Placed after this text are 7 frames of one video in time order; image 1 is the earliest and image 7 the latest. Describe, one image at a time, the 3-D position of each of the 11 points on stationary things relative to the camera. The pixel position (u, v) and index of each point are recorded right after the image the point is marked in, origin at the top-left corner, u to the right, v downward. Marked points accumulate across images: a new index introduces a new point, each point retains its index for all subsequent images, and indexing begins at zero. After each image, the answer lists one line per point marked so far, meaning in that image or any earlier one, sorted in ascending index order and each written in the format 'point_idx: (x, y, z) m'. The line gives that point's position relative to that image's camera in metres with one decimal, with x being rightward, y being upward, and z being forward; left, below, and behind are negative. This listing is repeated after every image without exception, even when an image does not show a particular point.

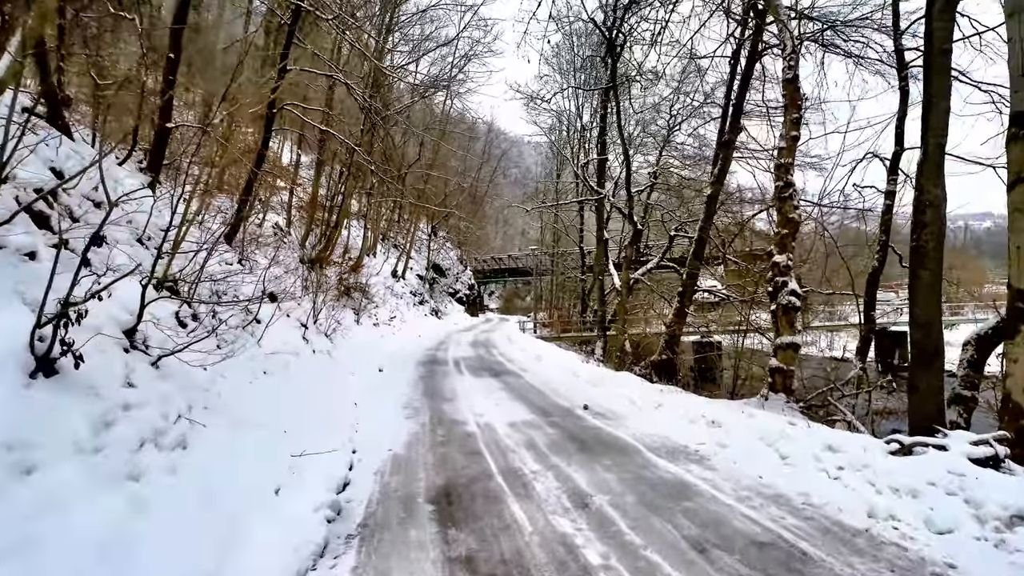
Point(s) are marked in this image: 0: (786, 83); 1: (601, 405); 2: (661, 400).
0: (+4.1, +3.1, +7.8) m
1: (+1.1, -1.4, +6.1) m
2: (+1.7, -1.3, +5.9) m
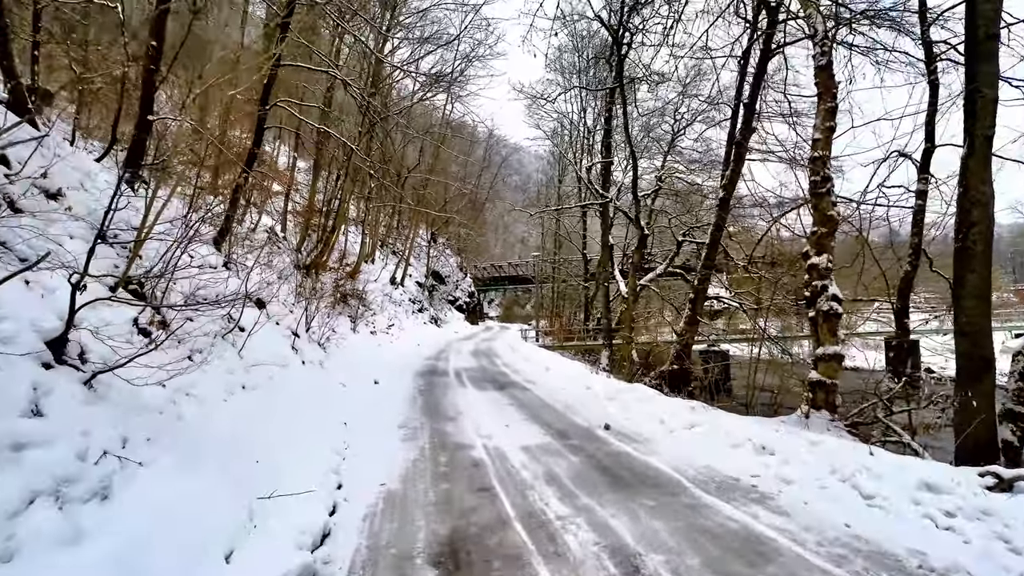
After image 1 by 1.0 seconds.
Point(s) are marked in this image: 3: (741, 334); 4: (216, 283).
0: (+4.2, +3.0, +7.1) m
1: (+1.2, -1.4, +5.4) m
2: (+1.8, -1.3, +5.2) m
3: (+6.4, -1.3, +14.4) m
4: (-4.4, +0.1, +7.6) m
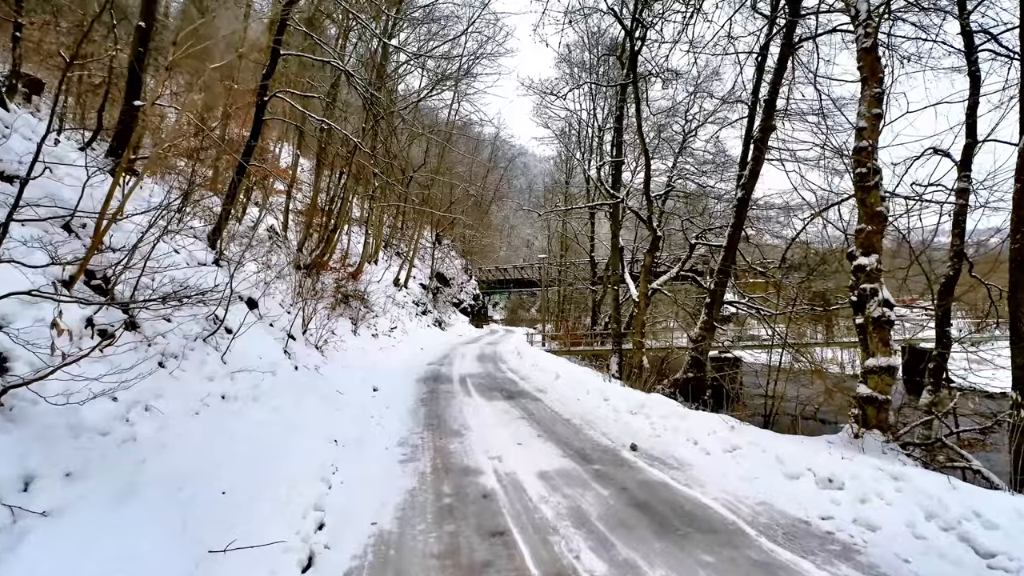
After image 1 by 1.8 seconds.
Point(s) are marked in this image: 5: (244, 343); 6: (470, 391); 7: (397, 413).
0: (+4.4, +3.0, +6.5) m
1: (+1.3, -1.5, +4.7) m
2: (+1.9, -1.4, +4.5) m
3: (+6.6, -1.4, +13.7) m
4: (-4.2, +0.1, +7.0) m
5: (-3.4, -0.7, +6.6) m
6: (-0.7, -1.7, +8.7) m
7: (-1.5, -1.6, +6.5) m
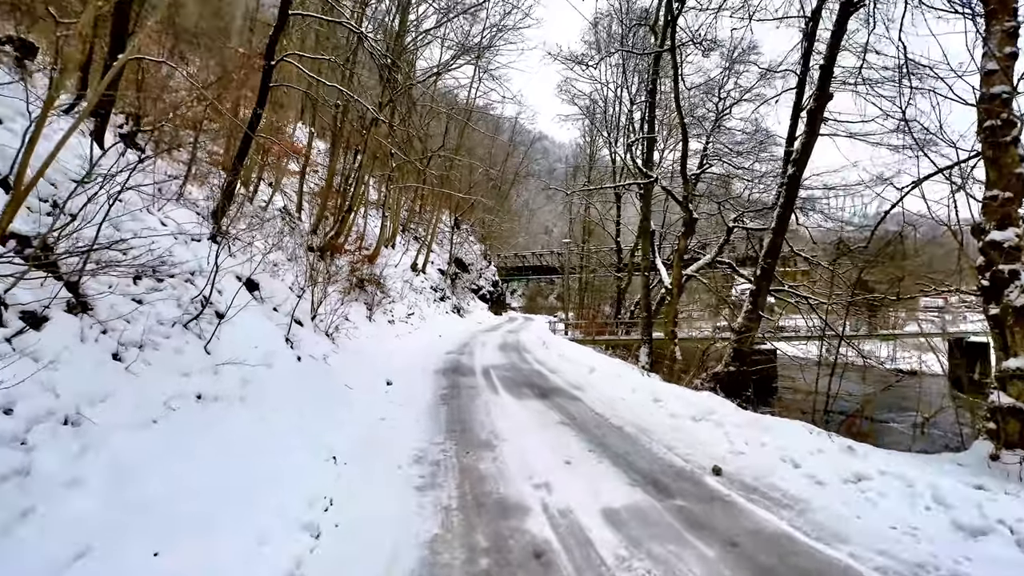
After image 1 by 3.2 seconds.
0: (+4.9, +3.1, +5.2) m
1: (+1.6, -1.3, +3.6) m
2: (+2.3, -1.2, +3.4) m
3: (+7.2, -1.1, +12.5) m
4: (-3.8, +0.3, +6.0) m
5: (-3.0, -0.4, +5.7) m
6: (-0.2, -1.4, +7.7) m
7: (-1.1, -1.4, +5.5) m
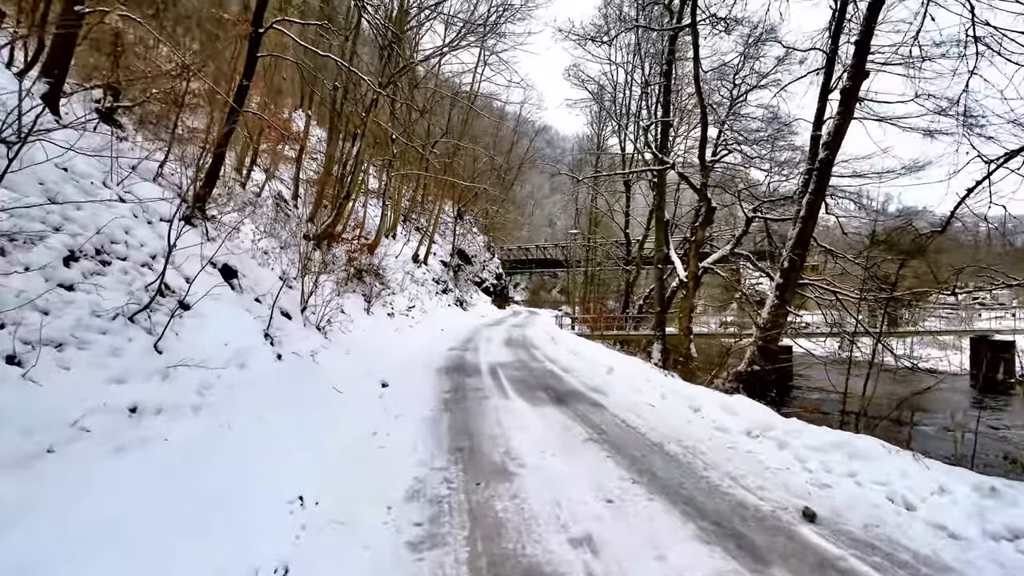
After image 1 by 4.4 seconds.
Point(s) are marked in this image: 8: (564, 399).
0: (+5.0, +3.2, +4.2) m
1: (+1.8, -1.2, +2.7) m
2: (+2.4, -1.1, +2.5) m
3: (+7.4, -0.9, +11.5) m
4: (-3.6, +0.5, +5.1) m
5: (-2.9, -0.3, +4.8) m
6: (-0.1, -1.3, +6.8) m
7: (-0.9, -1.2, +4.7) m
8: (+0.6, -1.3, +6.0) m
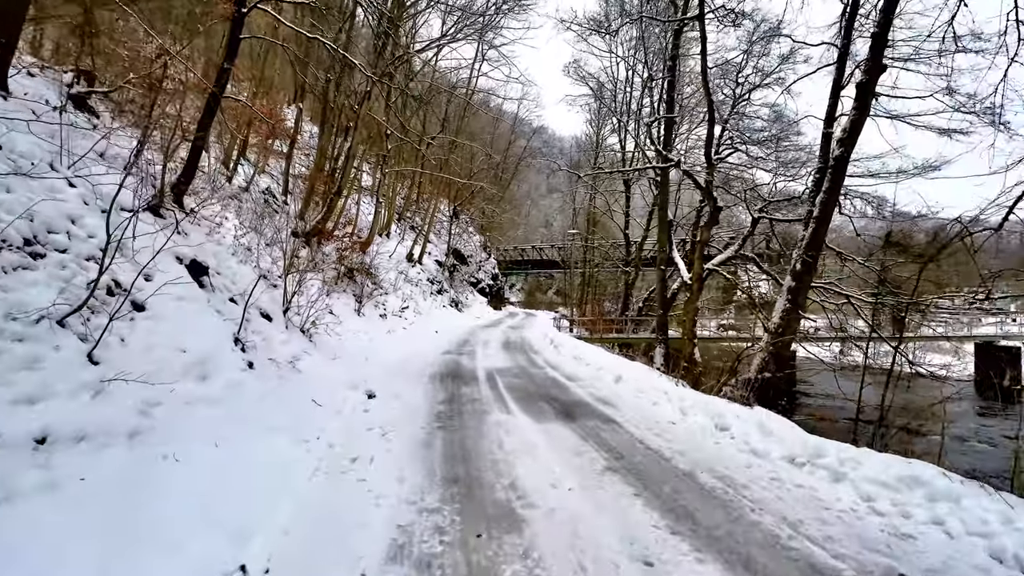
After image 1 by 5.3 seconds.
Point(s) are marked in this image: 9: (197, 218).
0: (+5.1, +3.2, +3.7) m
1: (+1.8, -1.2, +2.1) m
2: (+2.5, -1.2, +1.9) m
3: (+7.3, -1.0, +11.0) m
4: (-3.6, +0.5, +4.5) m
5: (-2.8, -0.3, +4.1) m
6: (-0.1, -1.3, +6.1) m
7: (-0.9, -1.2, +4.0) m
8: (+0.6, -1.3, +5.4) m
9: (-5.5, +1.3, +9.0) m
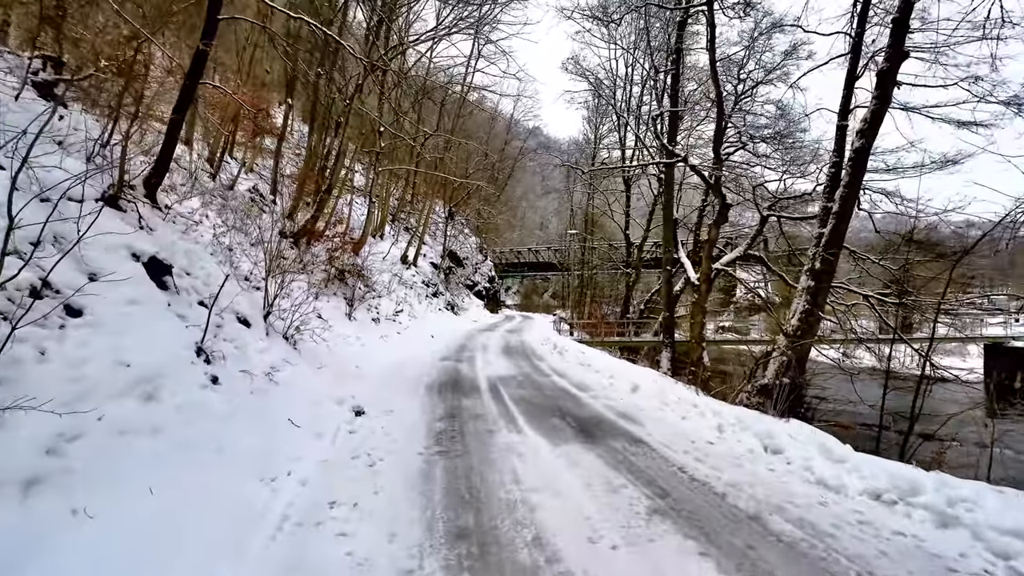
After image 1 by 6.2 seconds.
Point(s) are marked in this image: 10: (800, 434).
0: (+5.2, +3.2, +3.0) m
1: (+2.0, -1.2, +1.4) m
2: (+2.6, -1.1, +1.2) m
3: (+7.4, -1.0, +10.3) m
4: (-3.5, +0.5, +3.7) m
5: (-2.7, -0.3, +3.3) m
6: (0.0, -1.3, +5.4) m
7: (-0.8, -1.2, +3.3) m
8: (+0.7, -1.3, +4.6) m
9: (-5.4, +1.2, +8.2) m
10: (+2.3, -1.2, +4.1) m
